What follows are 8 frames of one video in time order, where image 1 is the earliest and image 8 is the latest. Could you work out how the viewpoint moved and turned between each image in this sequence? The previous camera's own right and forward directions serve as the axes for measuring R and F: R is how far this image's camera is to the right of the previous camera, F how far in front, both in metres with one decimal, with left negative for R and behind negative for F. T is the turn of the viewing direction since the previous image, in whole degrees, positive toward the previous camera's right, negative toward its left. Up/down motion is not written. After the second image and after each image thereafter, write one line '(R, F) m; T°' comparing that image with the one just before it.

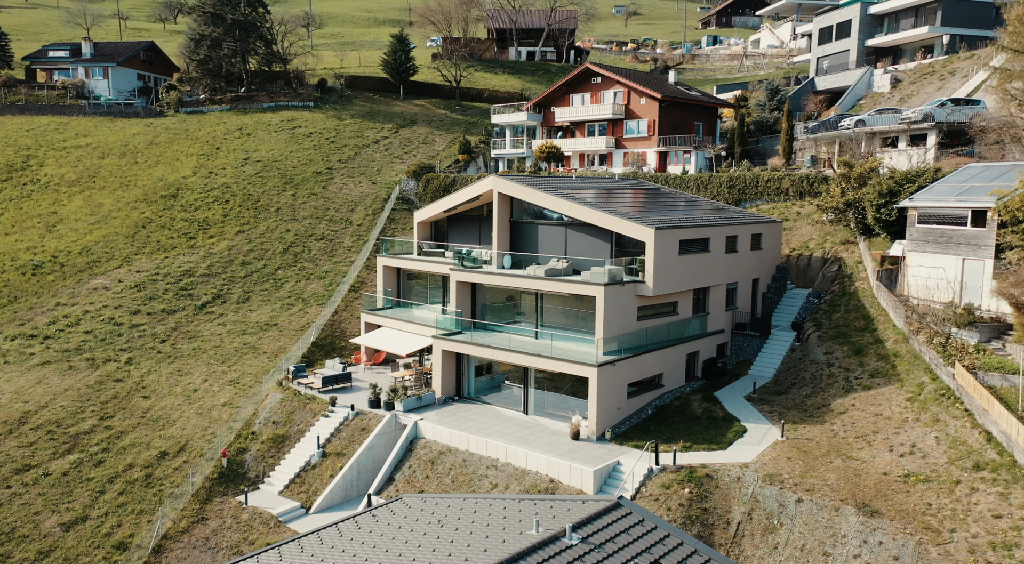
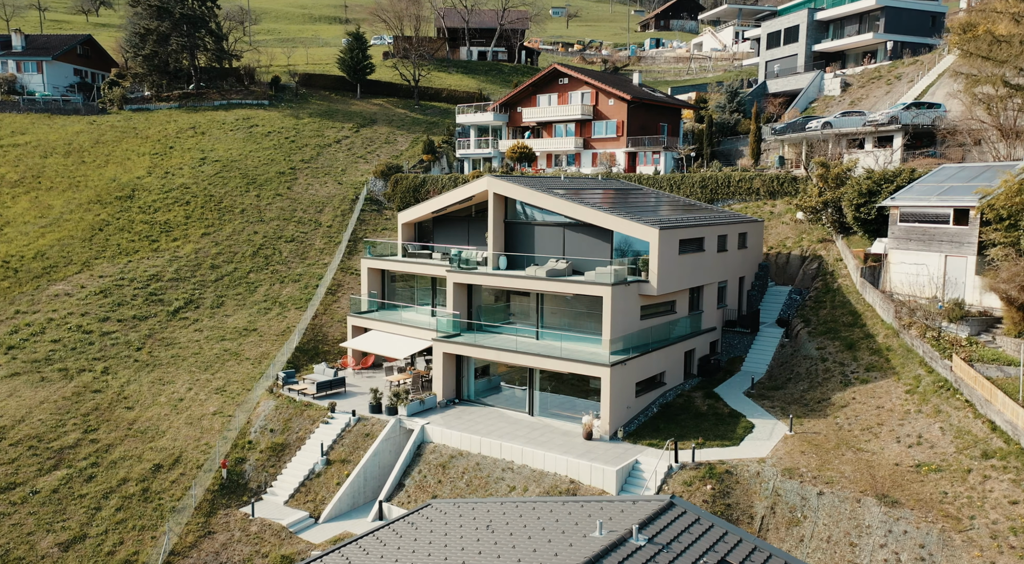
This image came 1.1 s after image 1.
(-2.9, +0.2) m; +5°
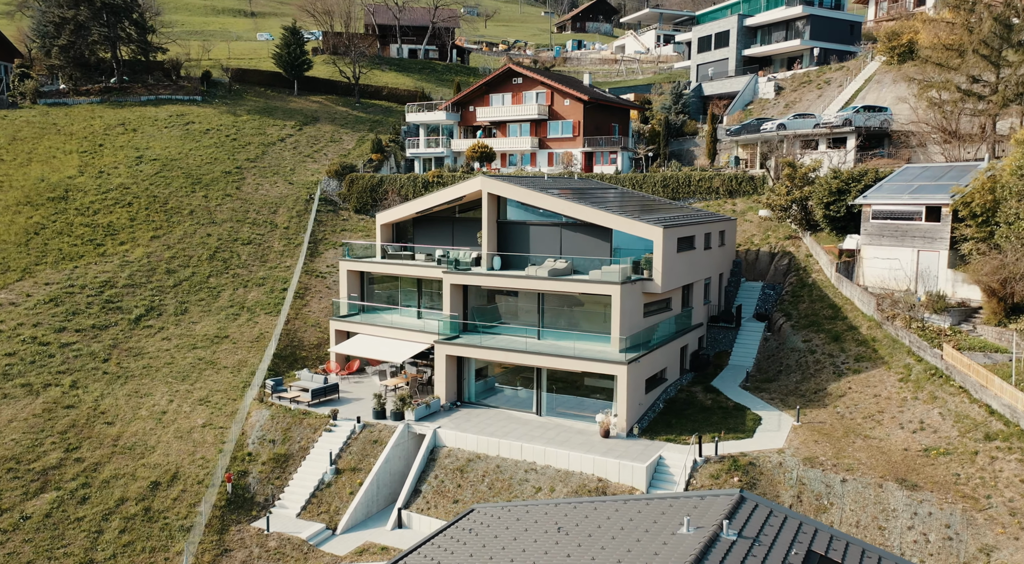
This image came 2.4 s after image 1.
(-4.1, +0.4) m; +7°
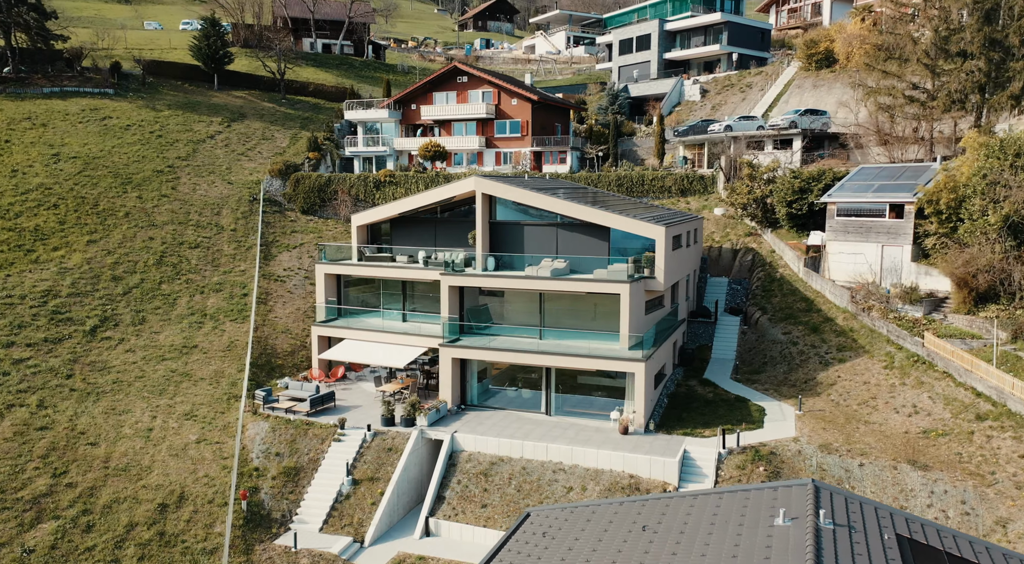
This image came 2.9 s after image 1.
(-4.9, +0.5) m; +9°
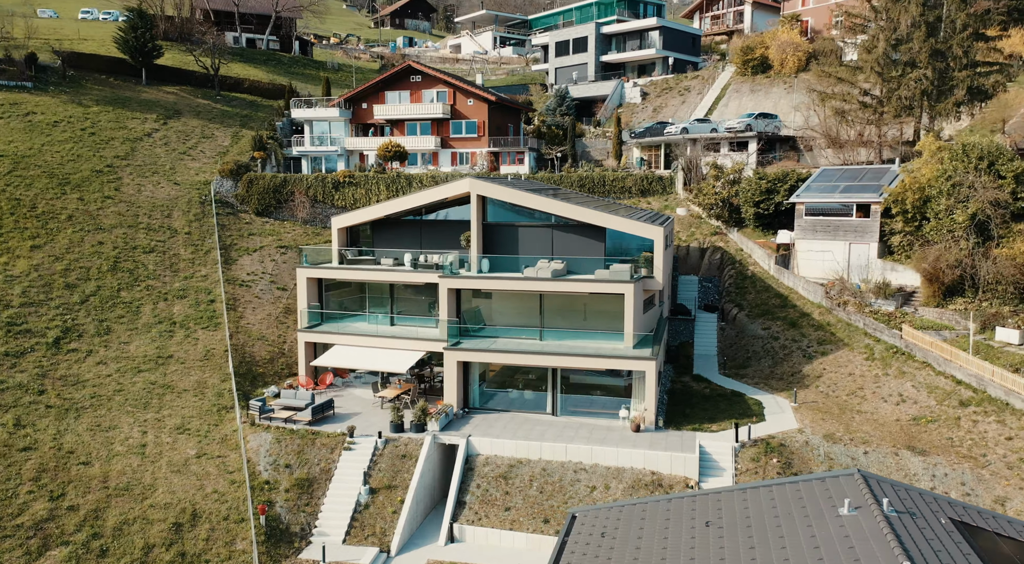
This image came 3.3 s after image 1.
(-4.0, +0.3) m; +7°
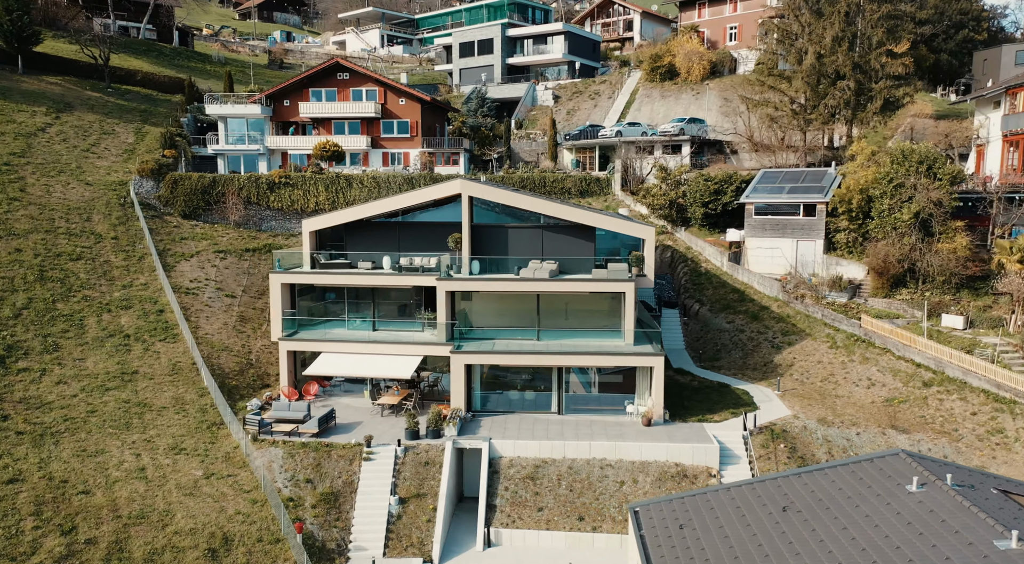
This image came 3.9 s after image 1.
(-6.0, +0.6) m; +11°
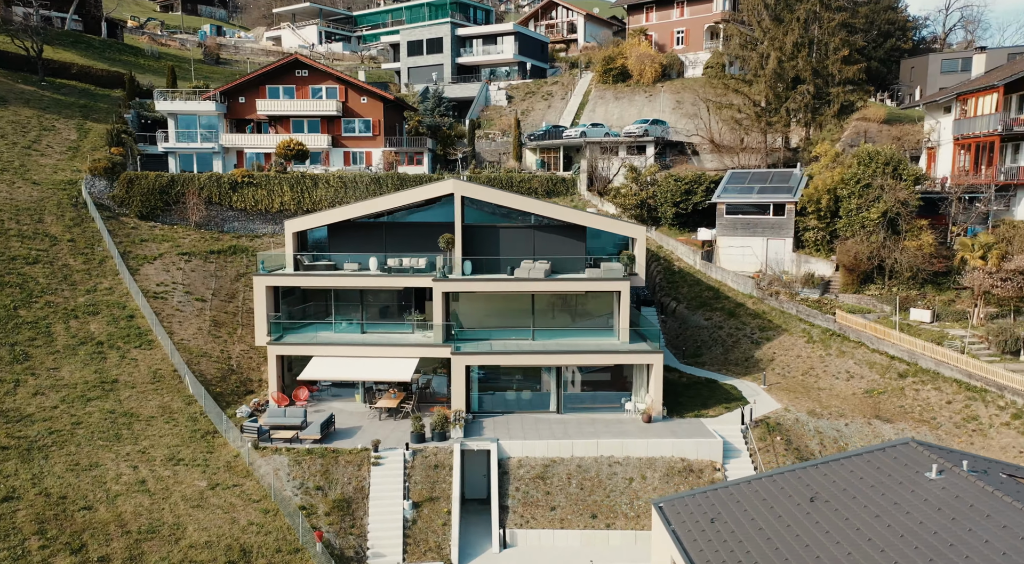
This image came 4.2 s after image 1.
(-3.0, +0.2) m; +6°
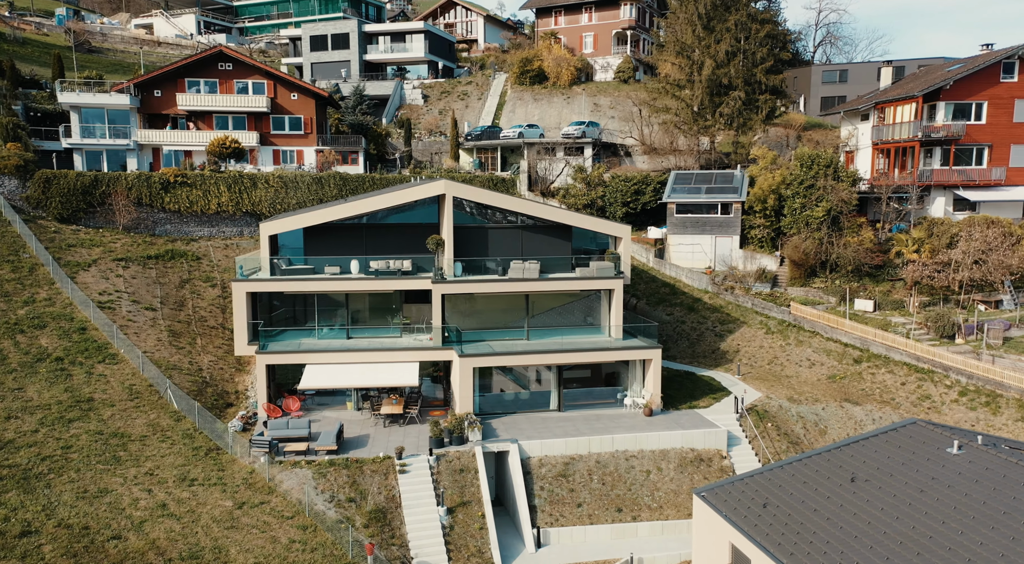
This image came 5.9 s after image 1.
(-5.7, +0.6) m; +10°
